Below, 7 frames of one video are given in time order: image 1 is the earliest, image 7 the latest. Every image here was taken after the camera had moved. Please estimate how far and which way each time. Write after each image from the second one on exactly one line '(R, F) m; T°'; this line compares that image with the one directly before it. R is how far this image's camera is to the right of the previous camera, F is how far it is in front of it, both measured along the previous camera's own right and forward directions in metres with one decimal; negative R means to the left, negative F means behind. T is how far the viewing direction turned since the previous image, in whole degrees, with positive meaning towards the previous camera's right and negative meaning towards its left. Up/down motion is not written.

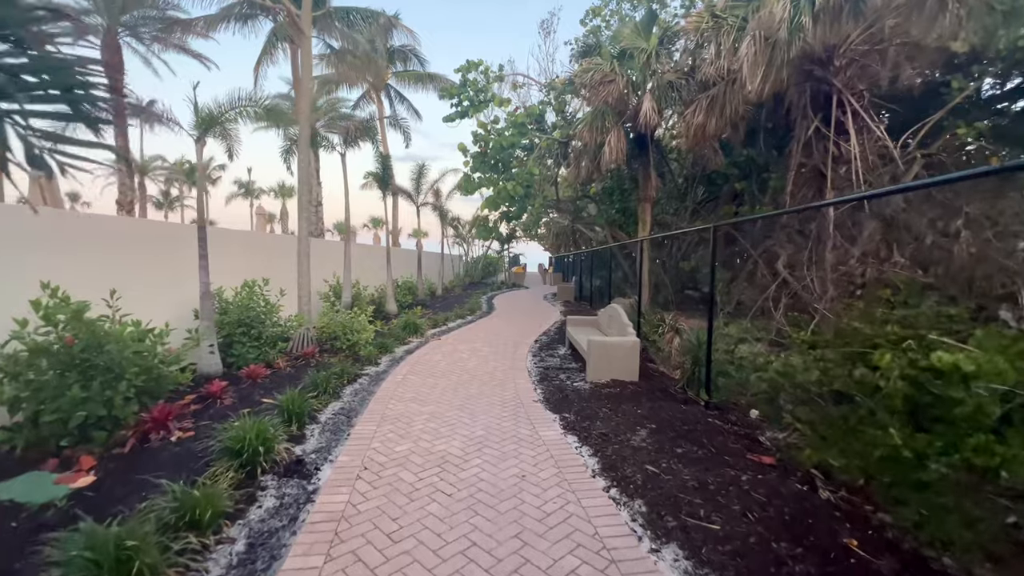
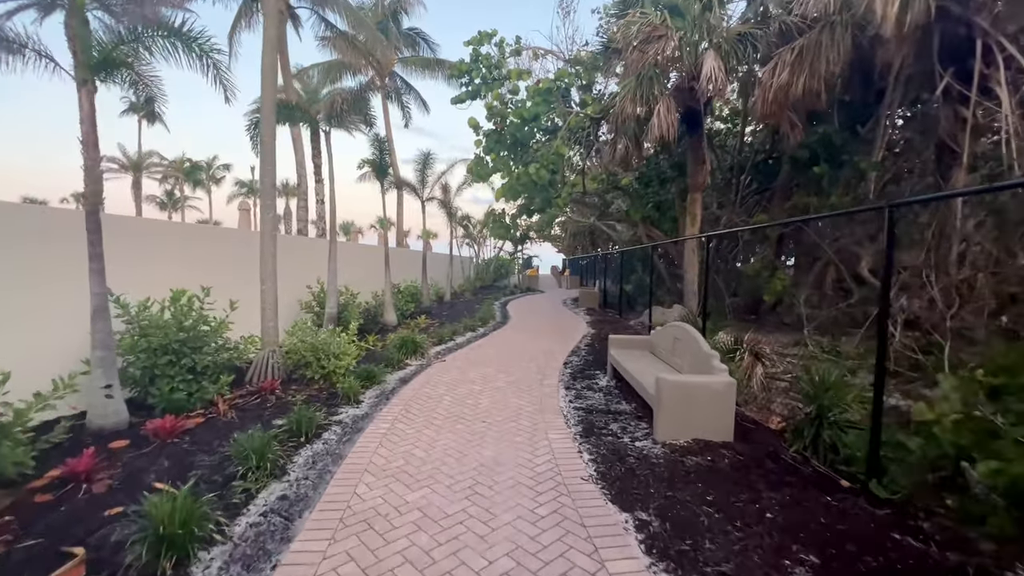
(-0.2, +1.7) m; -1°
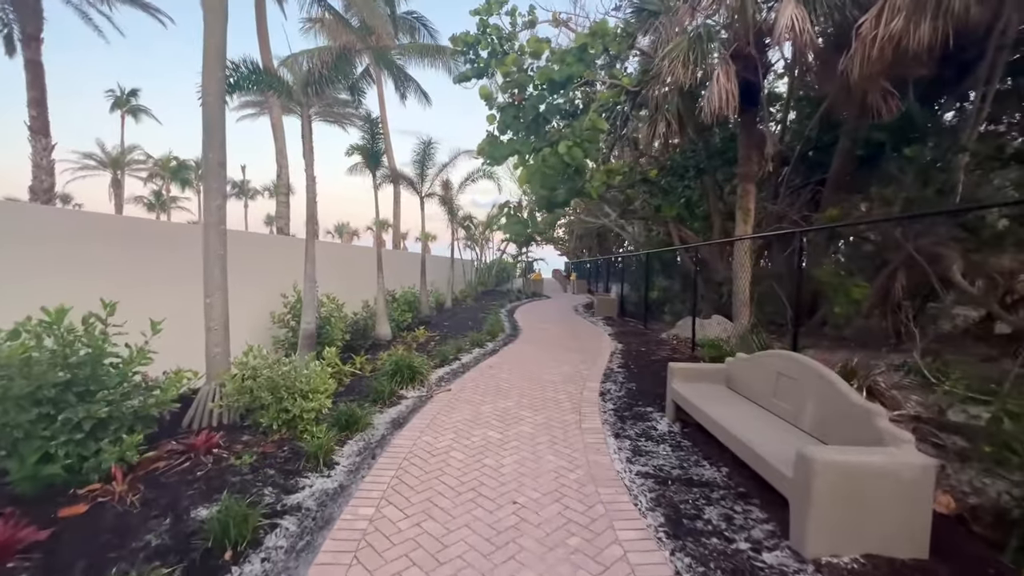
(-0.3, +1.4) m; 0°
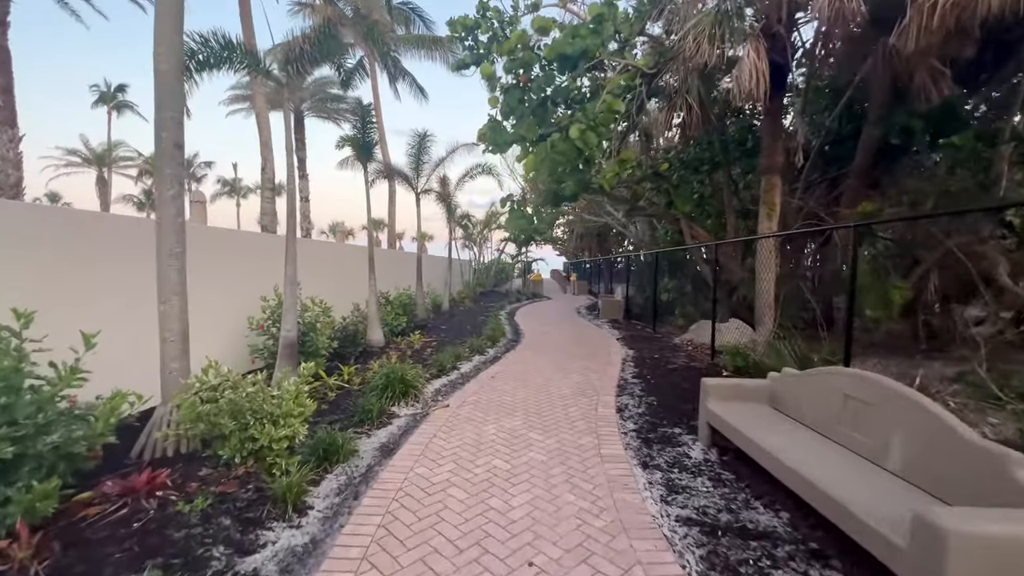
(-0.1, +0.6) m; 0°
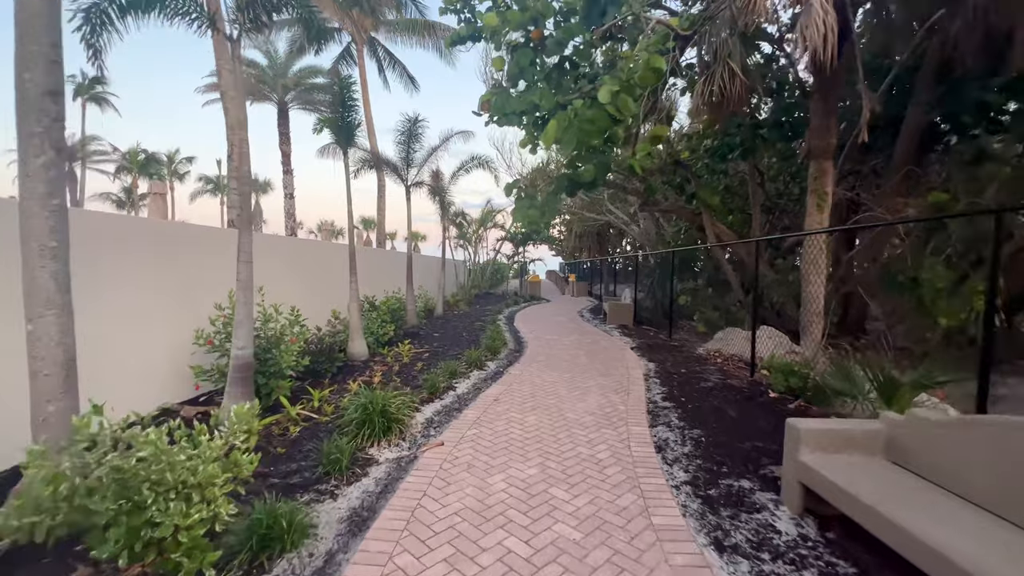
(-0.1, +1.0) m; +1°
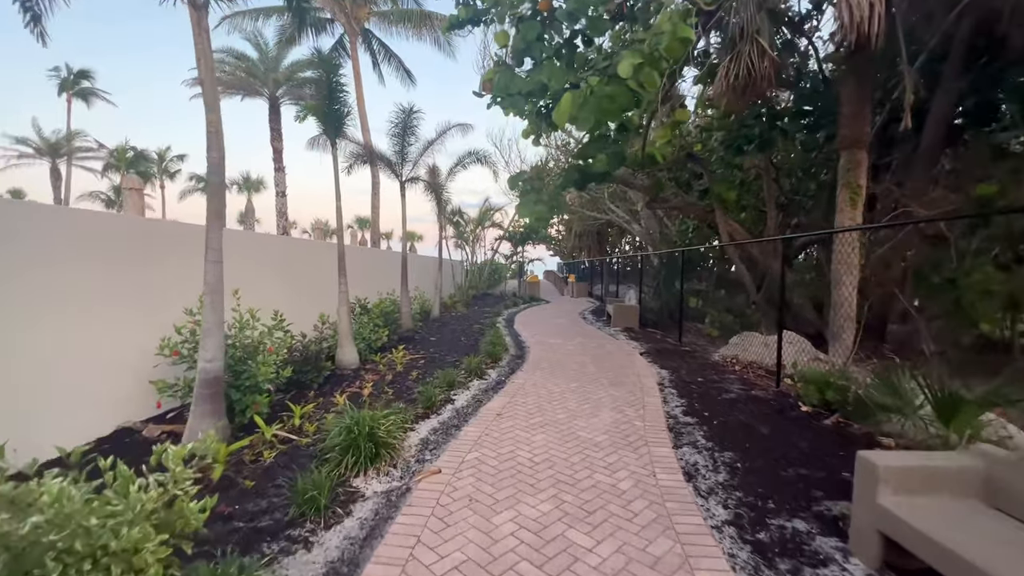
(-0.1, +0.5) m; 0°
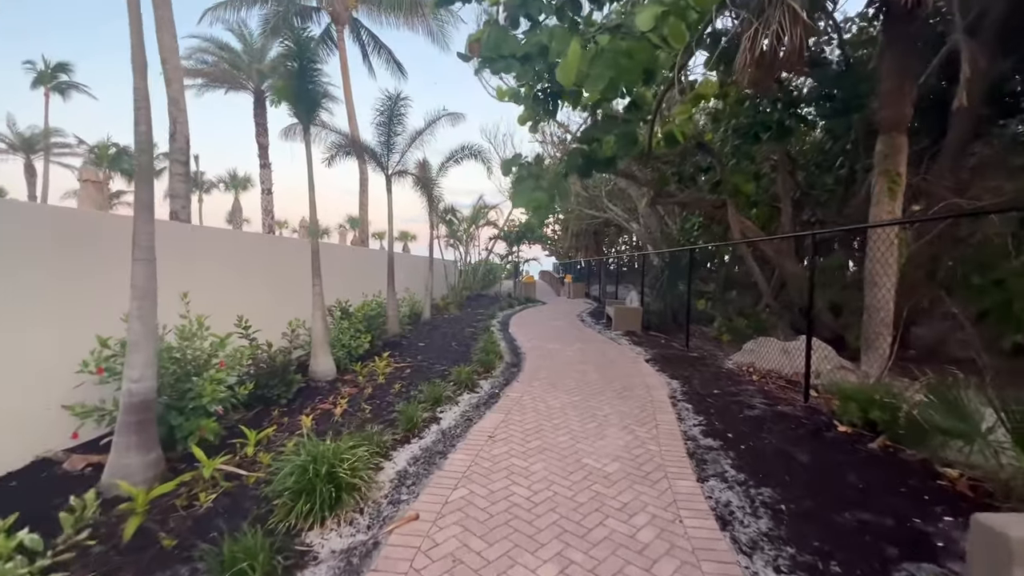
(0.0, +0.6) m; +1°
